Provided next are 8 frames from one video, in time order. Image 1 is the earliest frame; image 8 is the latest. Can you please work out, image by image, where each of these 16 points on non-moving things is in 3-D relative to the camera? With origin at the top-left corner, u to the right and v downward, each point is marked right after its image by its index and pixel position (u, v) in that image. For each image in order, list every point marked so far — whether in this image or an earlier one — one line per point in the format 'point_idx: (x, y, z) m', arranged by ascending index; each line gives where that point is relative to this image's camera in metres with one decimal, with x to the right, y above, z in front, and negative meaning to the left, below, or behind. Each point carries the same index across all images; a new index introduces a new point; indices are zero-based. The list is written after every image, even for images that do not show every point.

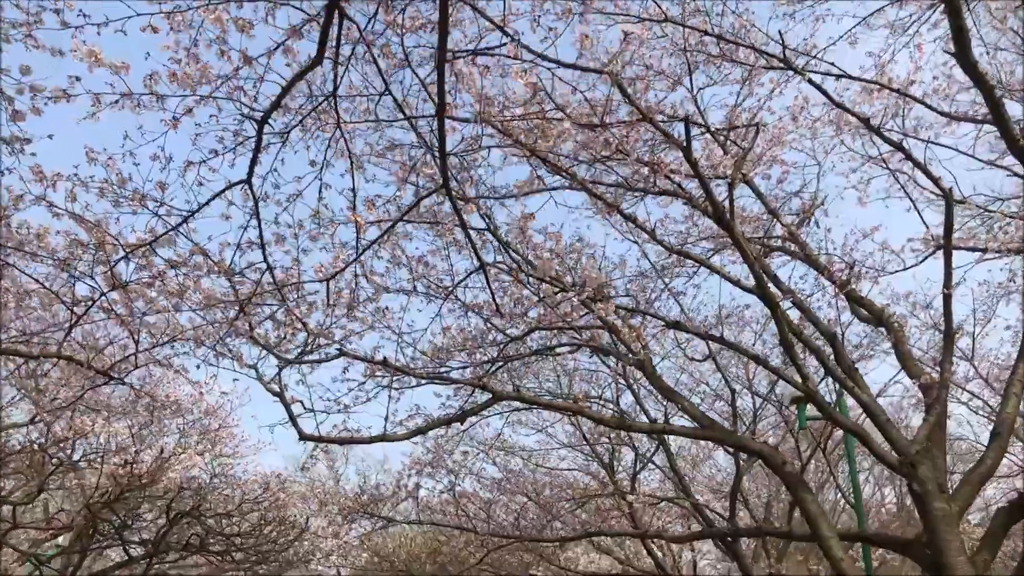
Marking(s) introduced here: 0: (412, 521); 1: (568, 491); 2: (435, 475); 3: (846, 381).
0: (-1.1, -2.4, +8.2) m
1: (+0.6, -2.5, +9.6) m
2: (-0.9, -2.1, +8.6) m
3: (+2.4, -0.6, +5.5) m
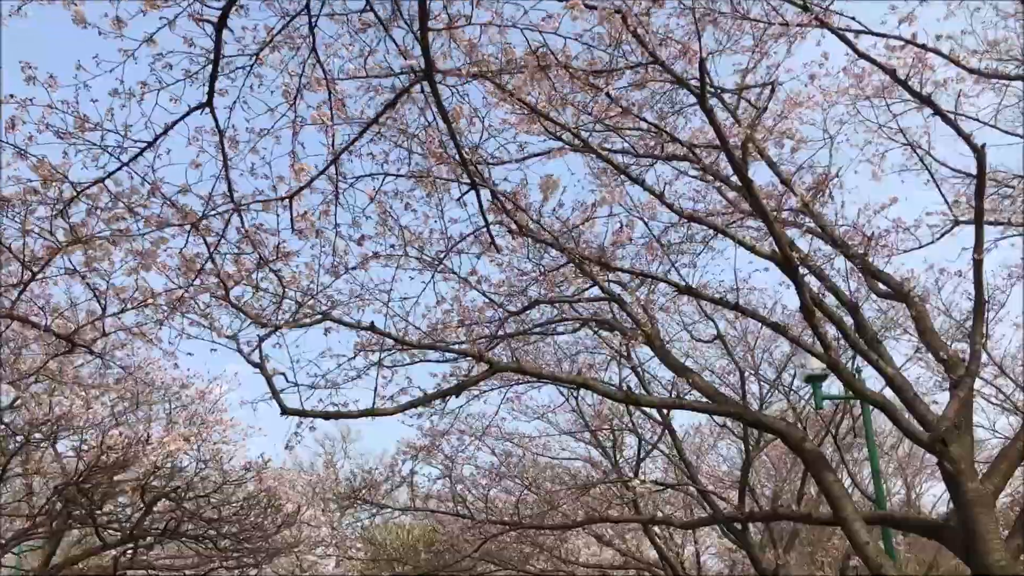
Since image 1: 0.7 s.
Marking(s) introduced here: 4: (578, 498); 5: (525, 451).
0: (-1.1, -2.2, +7.9) m
1: (+0.6, -2.2, +9.2) m
2: (-0.9, -1.8, +8.2) m
3: (+2.3, -0.4, +5.1) m
4: (+0.7, -2.4, +8.9) m
5: (+0.1, -1.9, +9.4) m
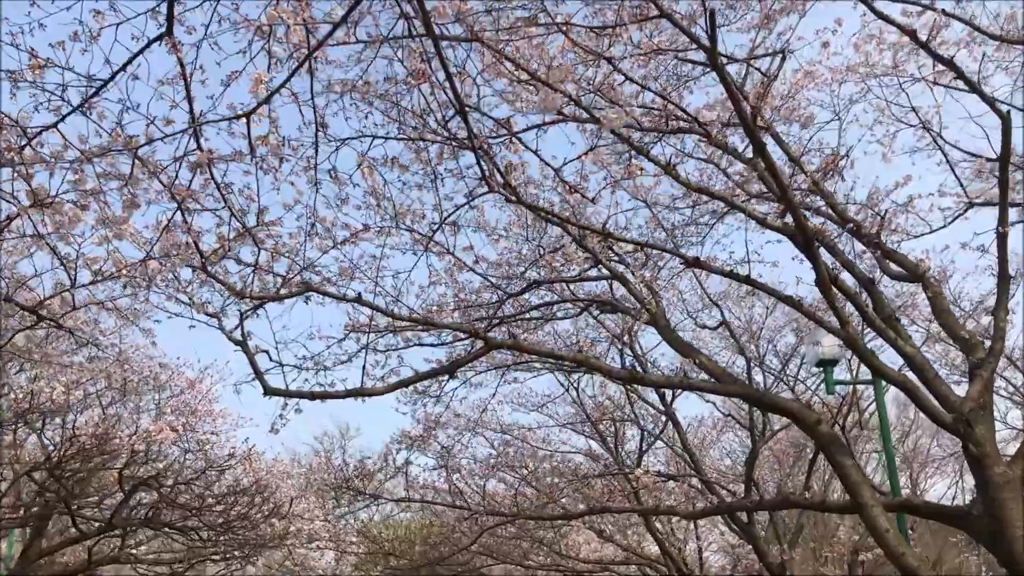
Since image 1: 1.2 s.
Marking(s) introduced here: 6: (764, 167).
0: (-1.1, -2.0, +7.6) m
1: (+0.6, -2.0, +8.9) m
2: (-0.9, -1.6, +8.0) m
3: (+2.3, -0.3, +4.9) m
4: (+0.7, -2.2, +8.6) m
5: (+0.1, -1.8, +9.1) m
6: (+1.6, +0.8, +4.9) m
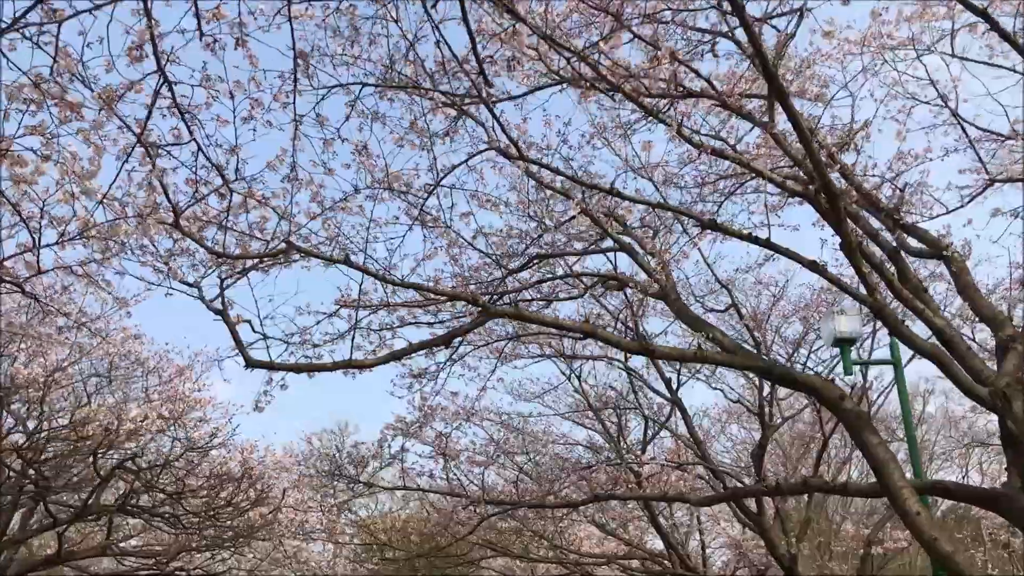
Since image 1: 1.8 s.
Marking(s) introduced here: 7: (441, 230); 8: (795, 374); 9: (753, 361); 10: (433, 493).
0: (-1.1, -1.8, +7.2) m
1: (+0.6, -1.9, +8.6) m
2: (-0.9, -1.4, +7.6) m
3: (+2.3, -0.1, +4.5) m
4: (+0.7, -2.0, +8.3) m
5: (+0.1, -1.6, +8.8) m
6: (+1.6, +0.9, +4.6) m
7: (-0.5, +0.4, +5.7) m
8: (+1.6, -0.5, +4.4) m
9: (+1.4, -0.4, +4.4) m
10: (-0.7, -1.9, +7.3) m
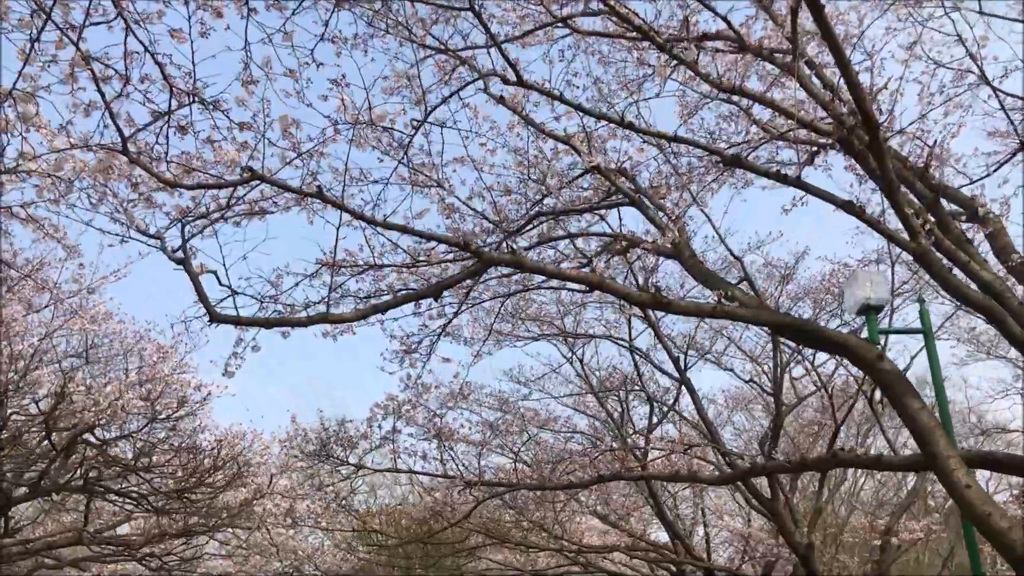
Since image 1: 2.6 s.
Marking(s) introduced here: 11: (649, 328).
0: (-1.1, -1.6, +6.8) m
1: (+0.6, -1.6, +8.1) m
2: (-0.9, -1.2, +7.2) m
3: (+2.3, +0.2, +4.1) m
4: (+0.7, -1.7, +7.8) m
5: (+0.1, -1.3, +8.3) m
6: (+1.6, +1.2, +4.1) m
7: (-0.5, +0.7, +5.2) m
8: (+1.6, -0.2, +3.9) m
9: (+1.3, -0.1, +3.9) m
10: (-0.8, -1.6, +6.8) m
11: (+1.5, -0.4, +8.9) m
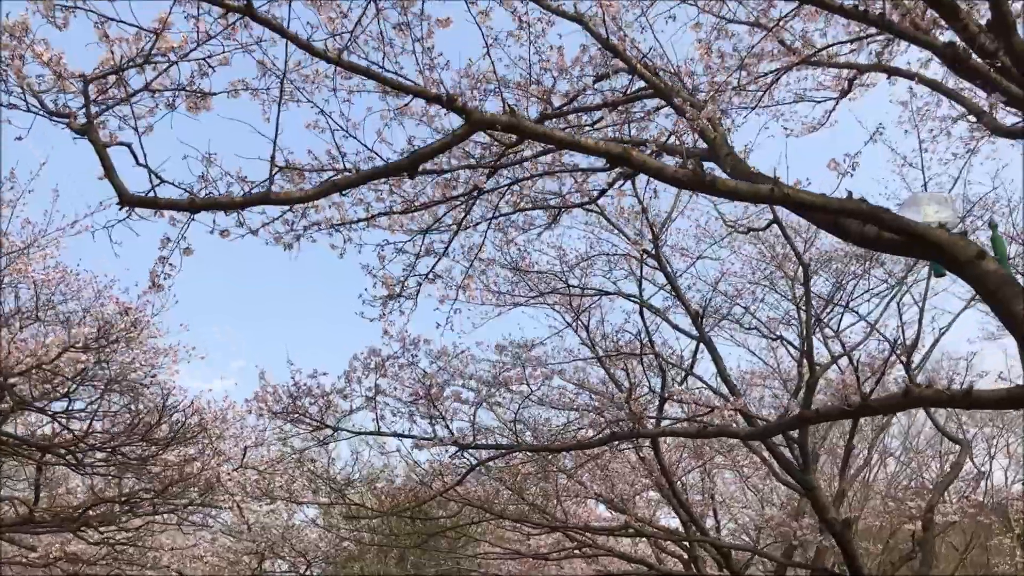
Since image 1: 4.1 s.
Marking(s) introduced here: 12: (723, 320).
0: (-1.1, -1.1, +6.0) m
1: (+0.6, -1.1, +7.3) m
2: (-0.9, -0.7, +6.3) m
3: (+2.3, +0.7, +3.2) m
4: (+0.7, -1.3, +7.0) m
5: (+0.1, -0.8, +7.5) m
6: (+1.6, +1.7, +3.3) m
7: (-0.5, +1.1, +4.4) m
8: (+1.6, +0.2, +3.1) m
9: (+1.3, +0.3, +3.1) m
10: (-0.8, -1.1, +6.0) m
11: (+1.5, 0.0, +8.1) m
12: (+2.6, -0.4, +9.8) m
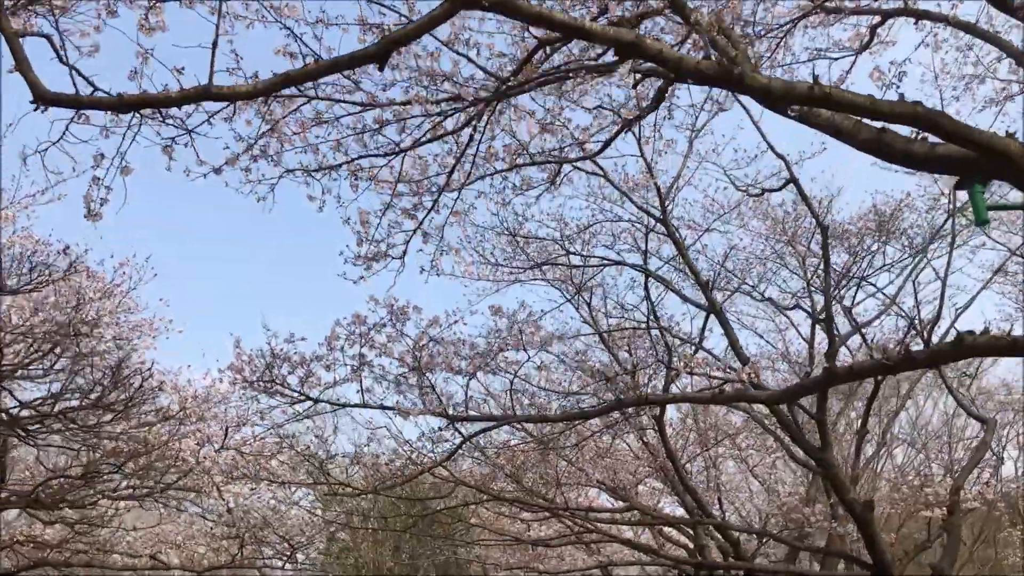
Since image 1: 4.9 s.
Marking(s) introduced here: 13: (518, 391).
0: (-1.1, -0.8, +5.5) m
1: (+0.6, -0.8, +6.8) m
2: (-0.9, -0.4, +5.9) m
3: (+2.3, +0.9, +2.8) m
4: (+0.7, -1.0, +6.5) m
5: (+0.1, -0.6, +7.0) m
6: (+1.5, +1.9, +2.8) m
7: (-0.6, +1.4, +3.9) m
8: (+1.5, +0.5, +2.6) m
9: (+1.3, +0.6, +2.6) m
10: (-0.8, -0.9, +5.5) m
11: (+1.5, +0.3, +7.6) m
12: (+2.6, -0.1, +9.3) m
13: (+0.1, -0.9, +6.6) m
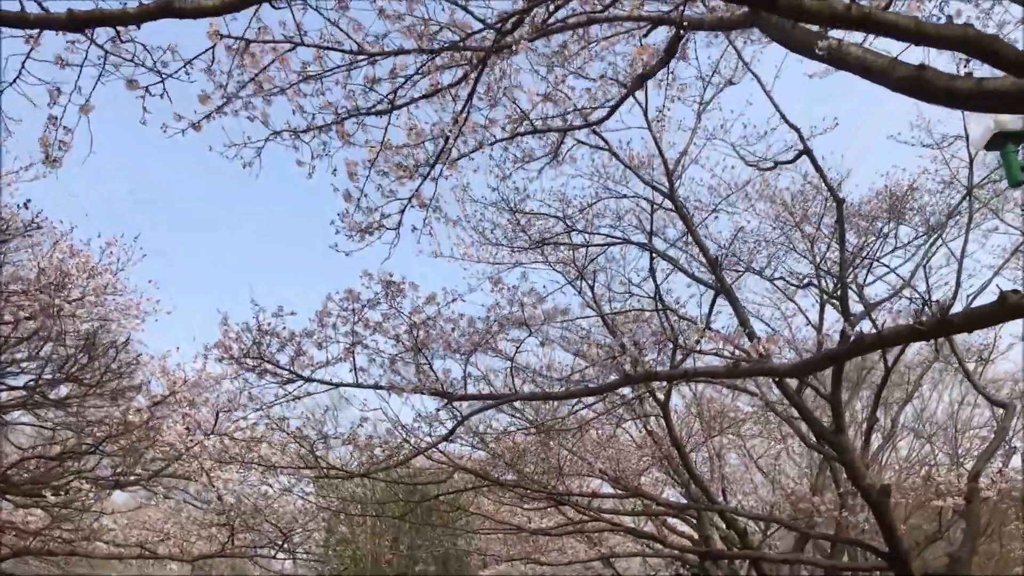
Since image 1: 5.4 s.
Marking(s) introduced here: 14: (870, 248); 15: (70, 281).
0: (-1.1, -0.6, +5.2) m
1: (+0.6, -0.7, +6.6) m
2: (-0.9, -0.3, +5.6) m
3: (+2.3, +1.1, +2.5) m
4: (+0.7, -0.8, +6.3) m
5: (+0.1, -0.4, +6.8) m
6: (+1.5, +2.1, +2.5) m
7: (-0.6, +1.6, +3.6) m
8: (+1.5, +0.7, +2.4) m
9: (+1.3, +0.7, +2.3) m
10: (-0.8, -0.7, +5.3) m
11: (+1.5, +0.5, +7.4) m
12: (+2.6, +0.1, +9.0) m
13: (+0.1, -0.7, +6.3) m
14: (+3.8, +0.4, +8.3) m
15: (-3.9, 0.0, +6.9) m
